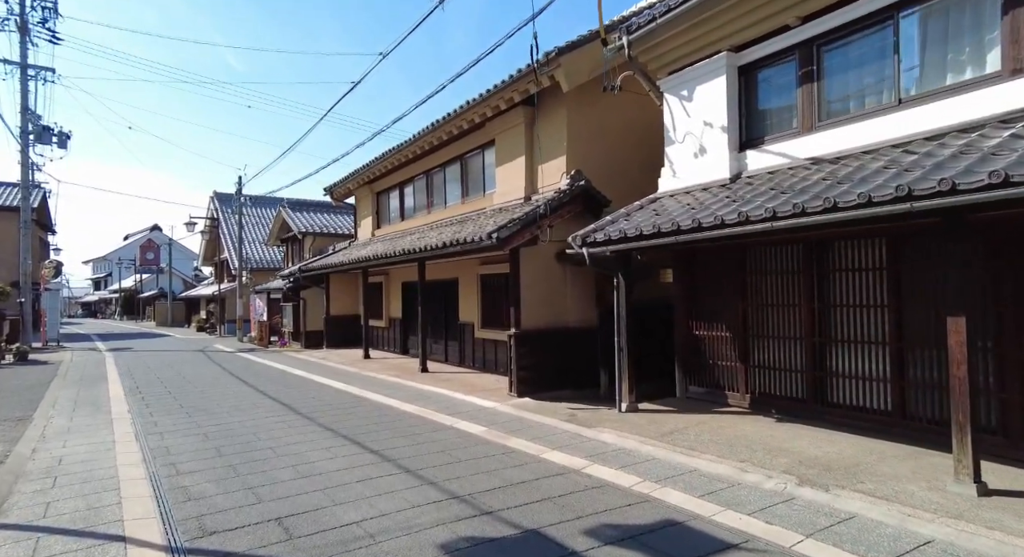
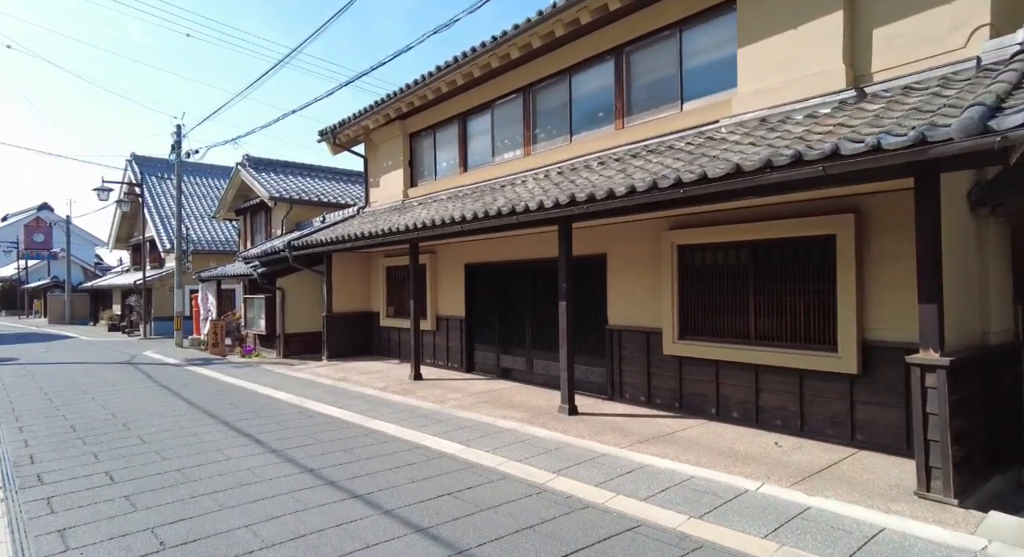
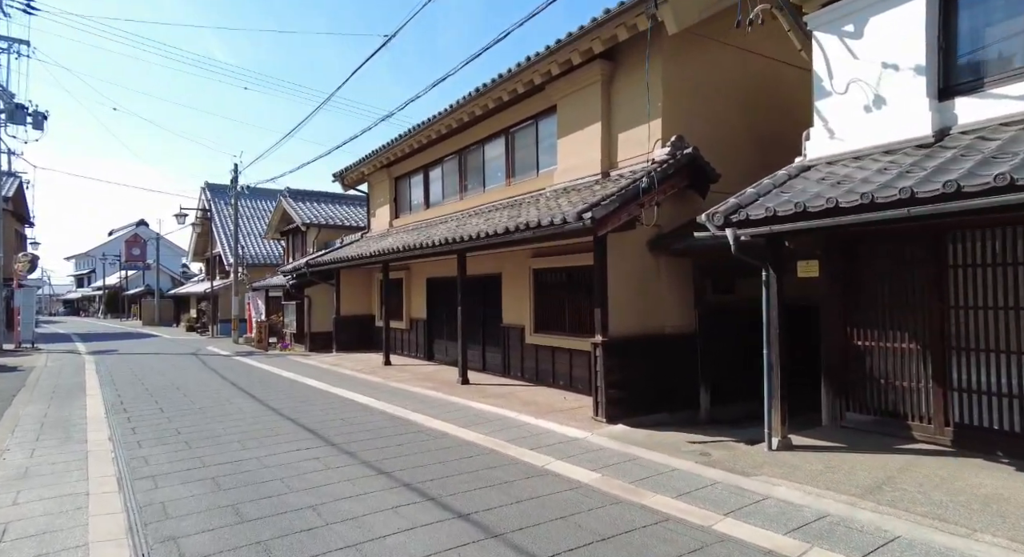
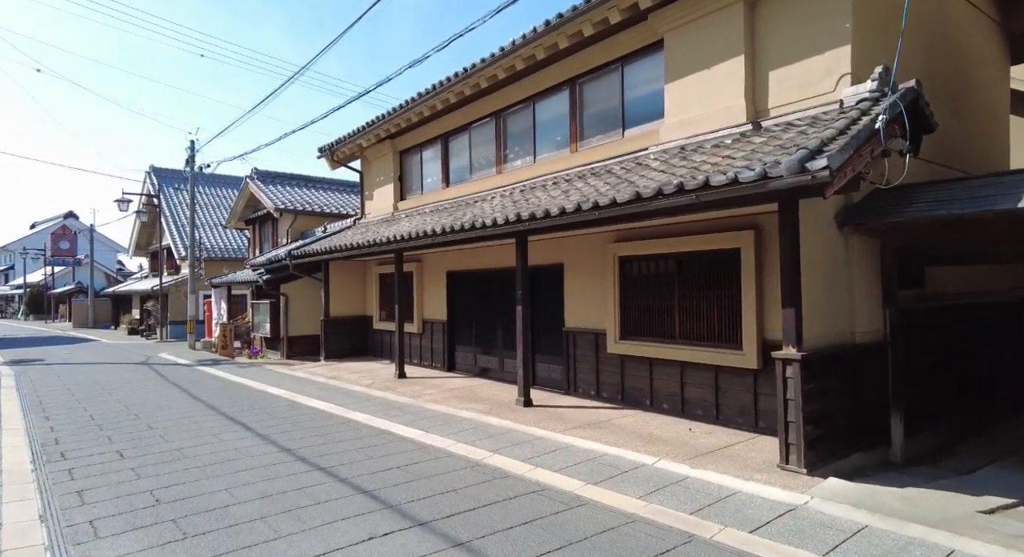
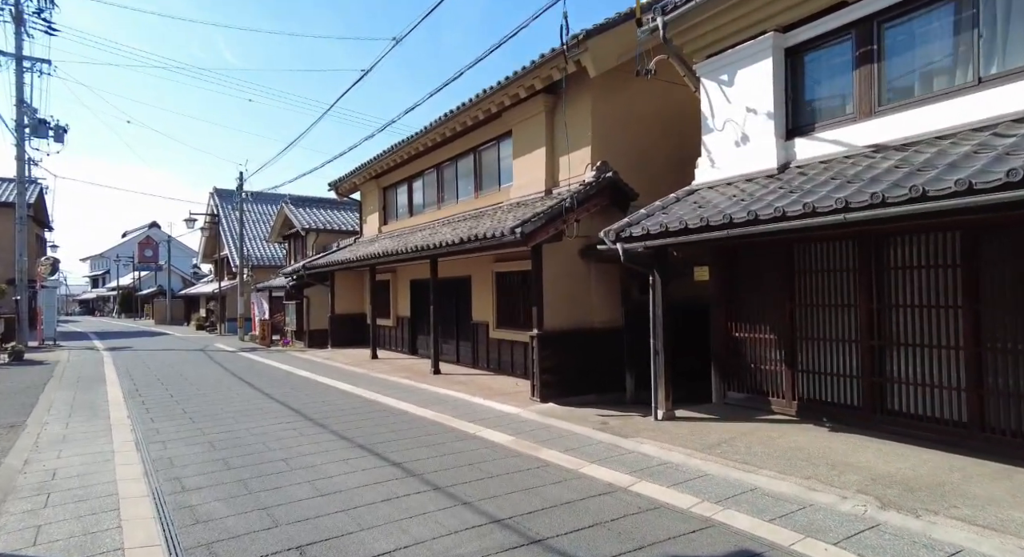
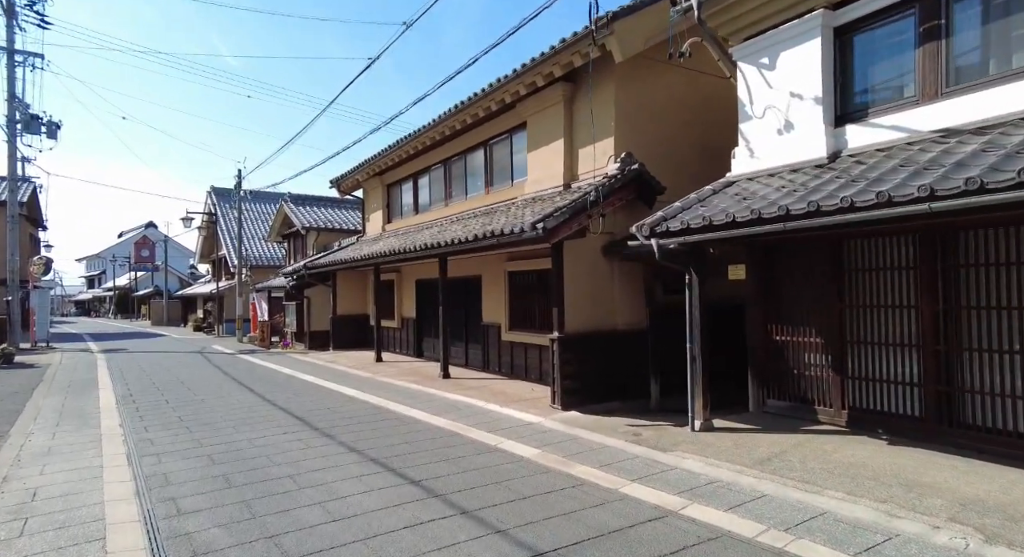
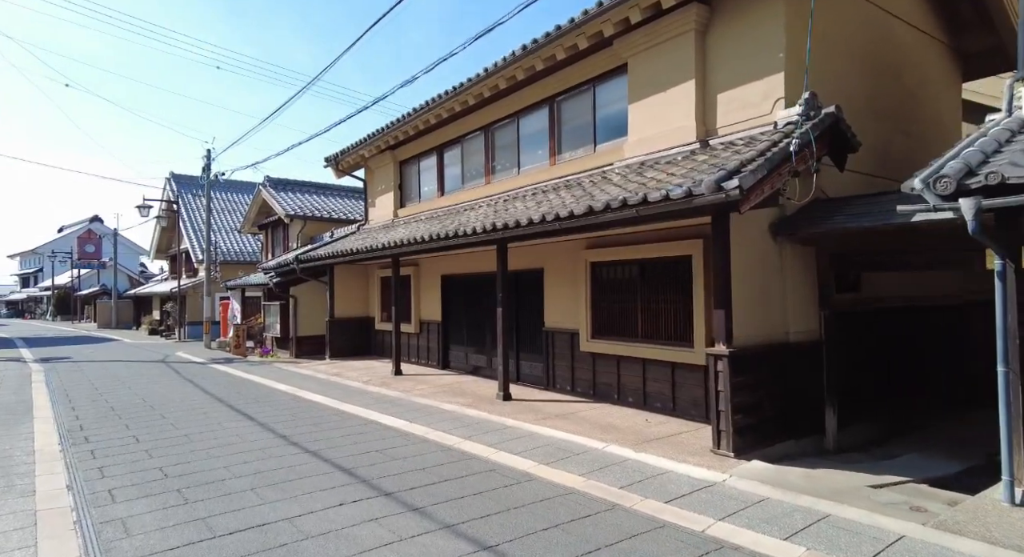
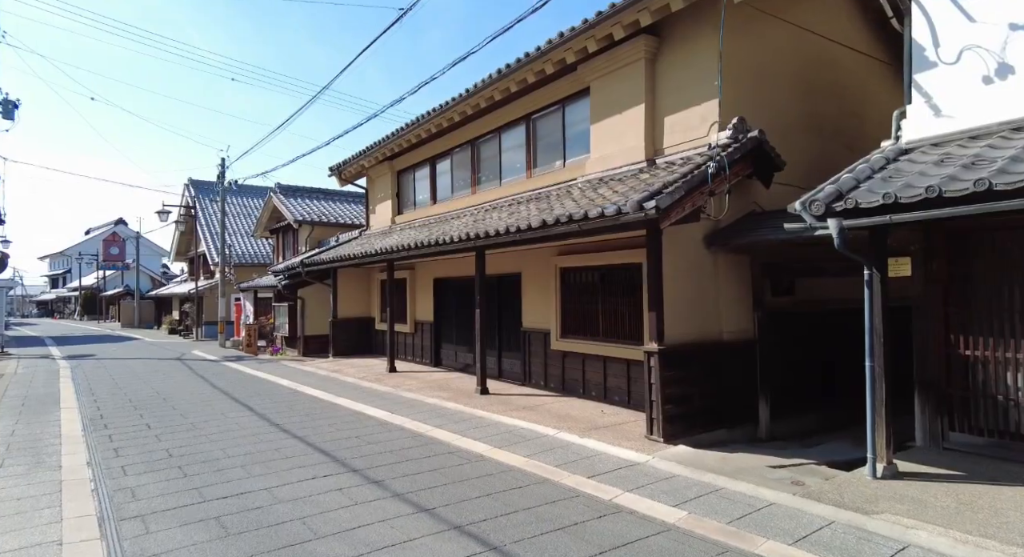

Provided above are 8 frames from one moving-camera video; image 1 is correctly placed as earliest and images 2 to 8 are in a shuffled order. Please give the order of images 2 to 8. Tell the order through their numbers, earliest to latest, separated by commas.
5, 6, 3, 8, 7, 4, 2
